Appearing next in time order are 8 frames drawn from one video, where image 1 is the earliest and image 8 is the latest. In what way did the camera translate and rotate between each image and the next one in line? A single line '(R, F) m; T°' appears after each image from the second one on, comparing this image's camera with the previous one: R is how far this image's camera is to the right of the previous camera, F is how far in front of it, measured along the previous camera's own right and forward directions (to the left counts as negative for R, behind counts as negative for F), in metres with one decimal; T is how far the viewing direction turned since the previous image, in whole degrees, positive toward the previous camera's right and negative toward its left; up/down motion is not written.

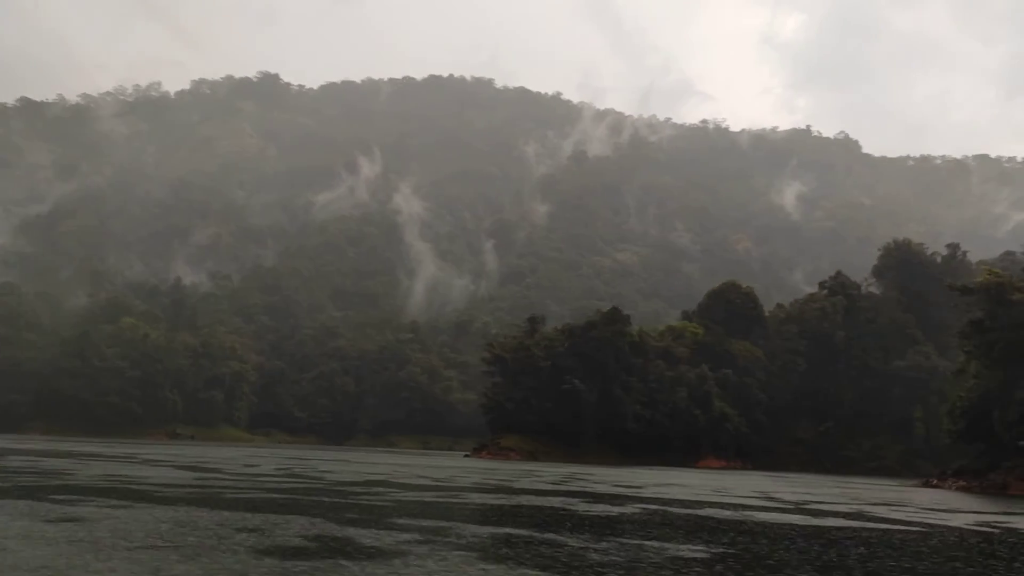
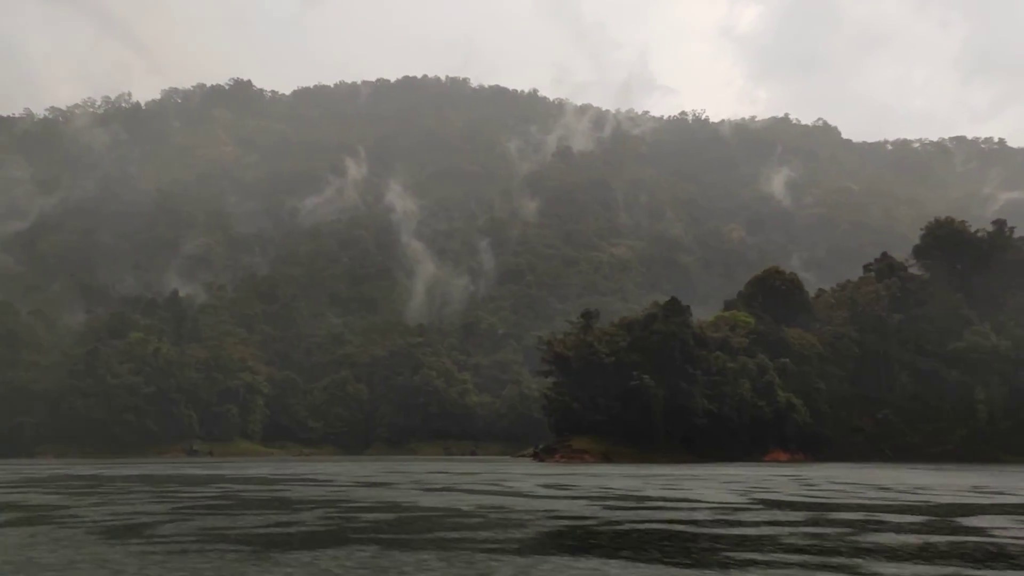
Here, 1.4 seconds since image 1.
(-7.6, +3.2) m; +2°
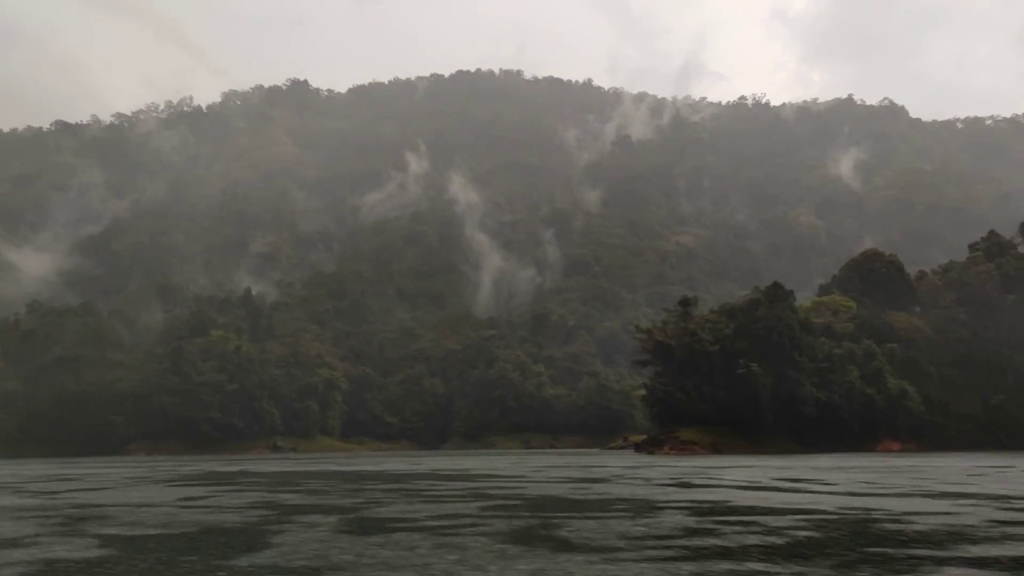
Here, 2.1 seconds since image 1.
(-4.0, +1.7) m; -3°
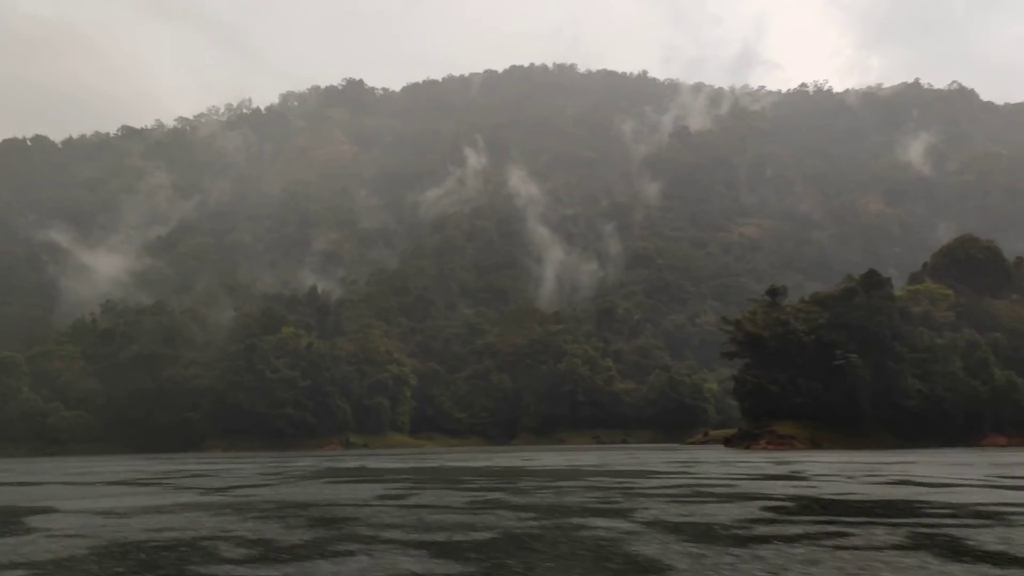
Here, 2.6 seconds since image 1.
(-2.8, +1.5) m; -3°
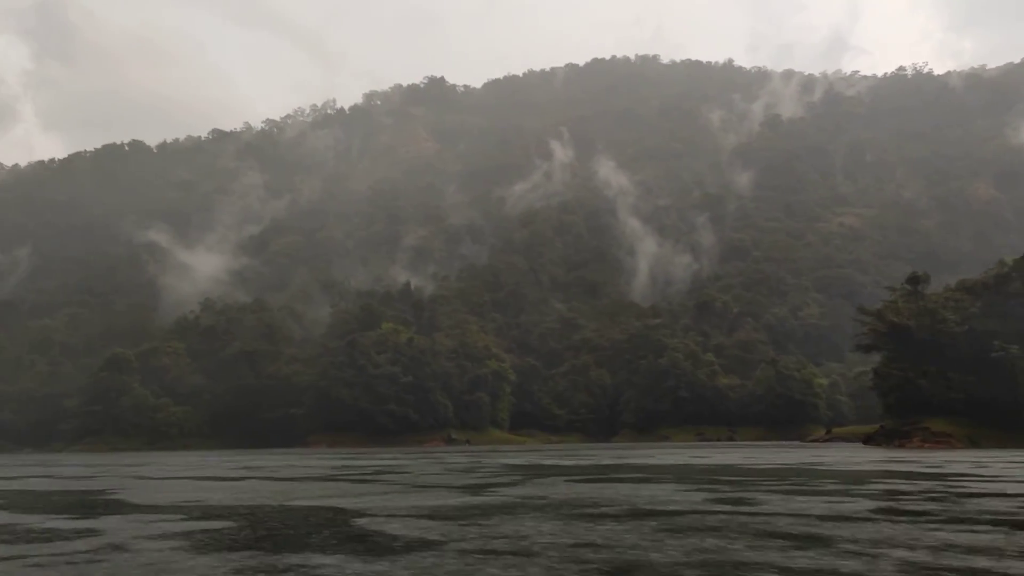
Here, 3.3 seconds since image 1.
(-3.8, +2.3) m; -5°
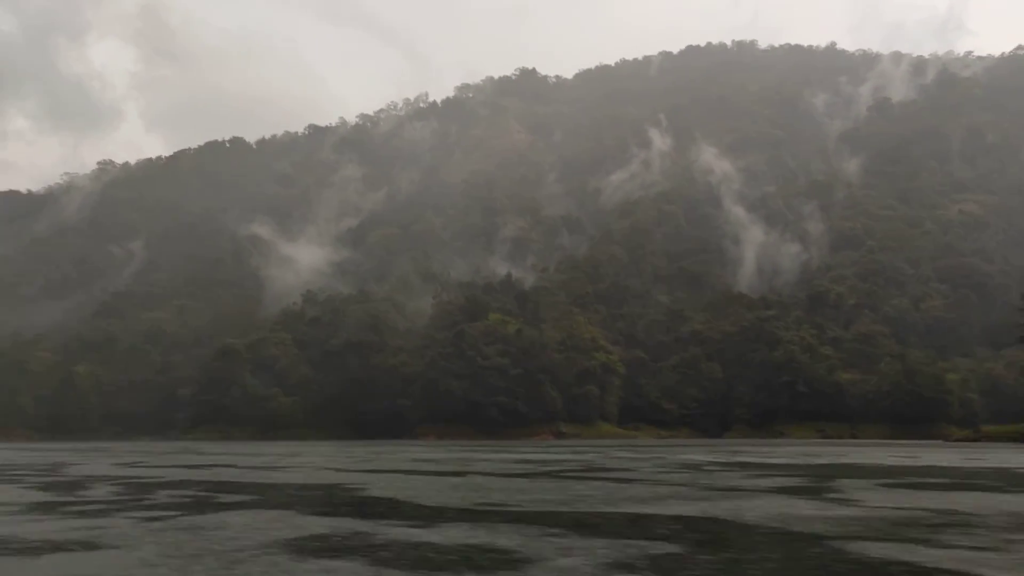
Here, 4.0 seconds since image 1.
(-3.7, +2.6) m; -5°
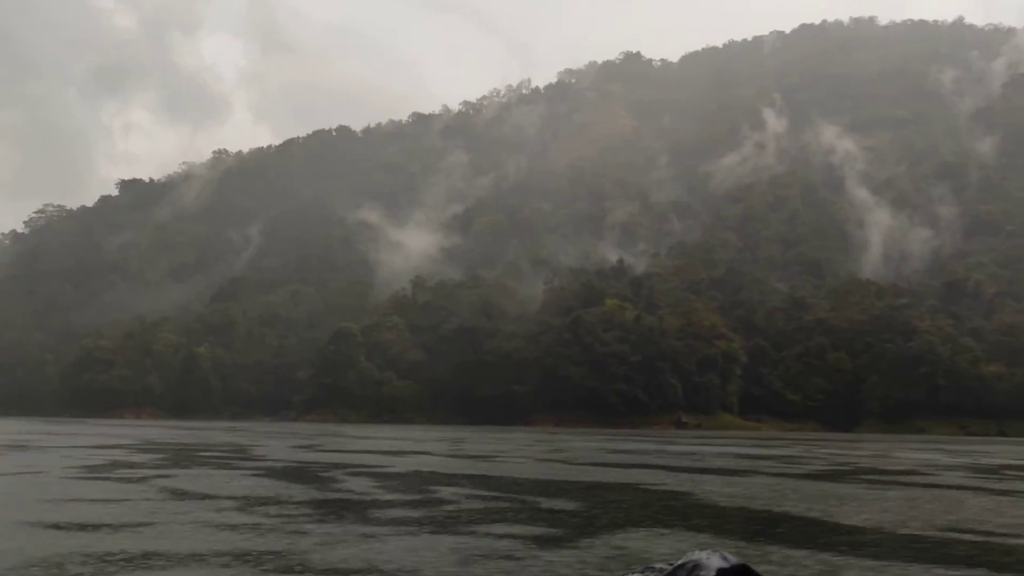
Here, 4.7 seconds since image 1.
(-3.5, +2.9) m; -6°
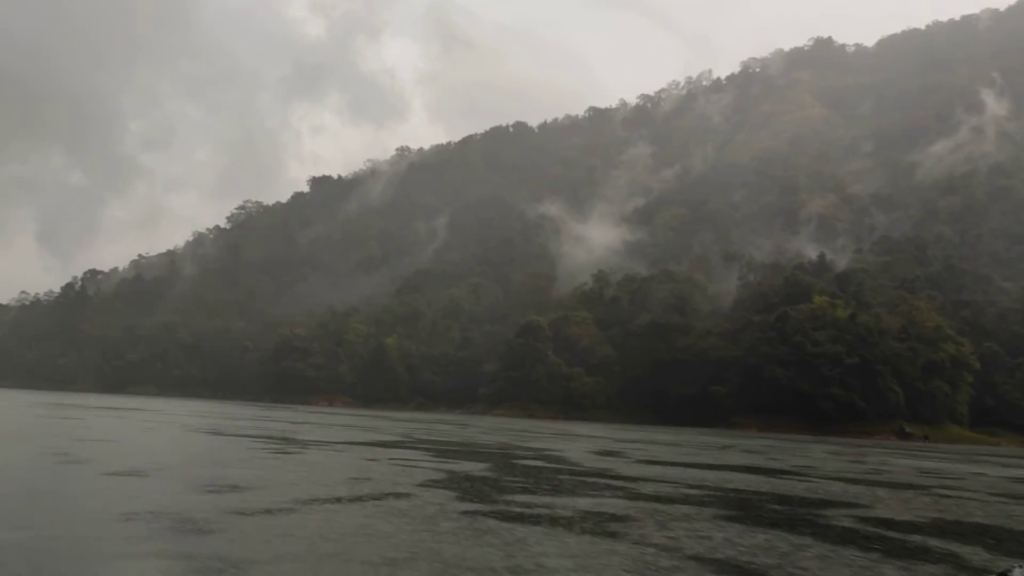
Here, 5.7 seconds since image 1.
(-4.6, +4.8) m; -11°
